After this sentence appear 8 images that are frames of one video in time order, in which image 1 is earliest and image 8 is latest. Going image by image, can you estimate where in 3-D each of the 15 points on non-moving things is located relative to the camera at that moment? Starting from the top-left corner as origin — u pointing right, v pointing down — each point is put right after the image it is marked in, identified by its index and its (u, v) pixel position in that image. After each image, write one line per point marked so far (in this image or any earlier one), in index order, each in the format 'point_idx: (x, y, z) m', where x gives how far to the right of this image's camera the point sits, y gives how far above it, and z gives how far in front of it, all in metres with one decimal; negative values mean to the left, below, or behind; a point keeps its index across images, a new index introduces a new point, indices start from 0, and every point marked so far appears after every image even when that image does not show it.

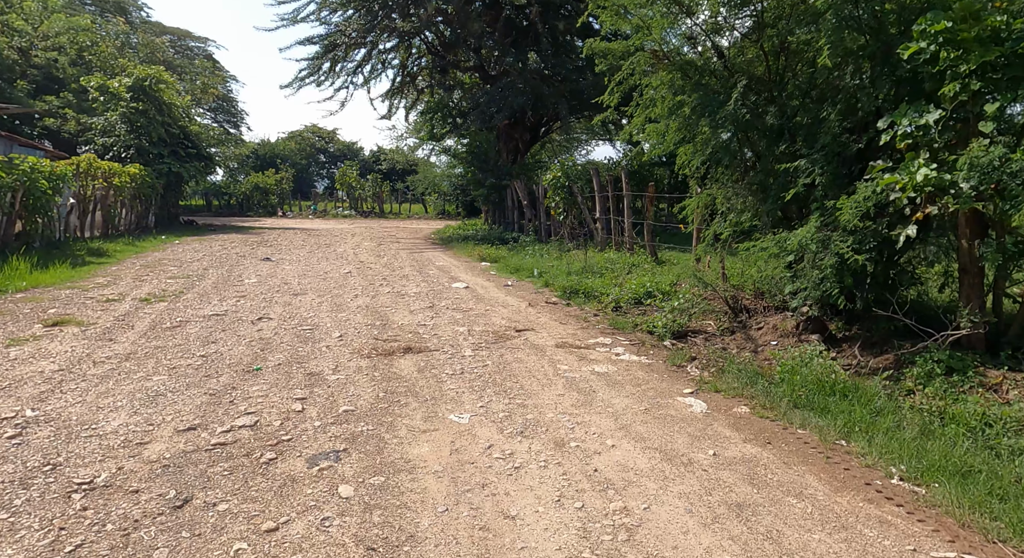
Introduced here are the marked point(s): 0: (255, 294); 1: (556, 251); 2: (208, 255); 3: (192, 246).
0: (-3.2, -0.2, +9.0) m
1: (+0.8, +0.4, +13.1) m
2: (-6.0, +0.4, +14.2) m
3: (-7.5, +0.7, +16.9) m
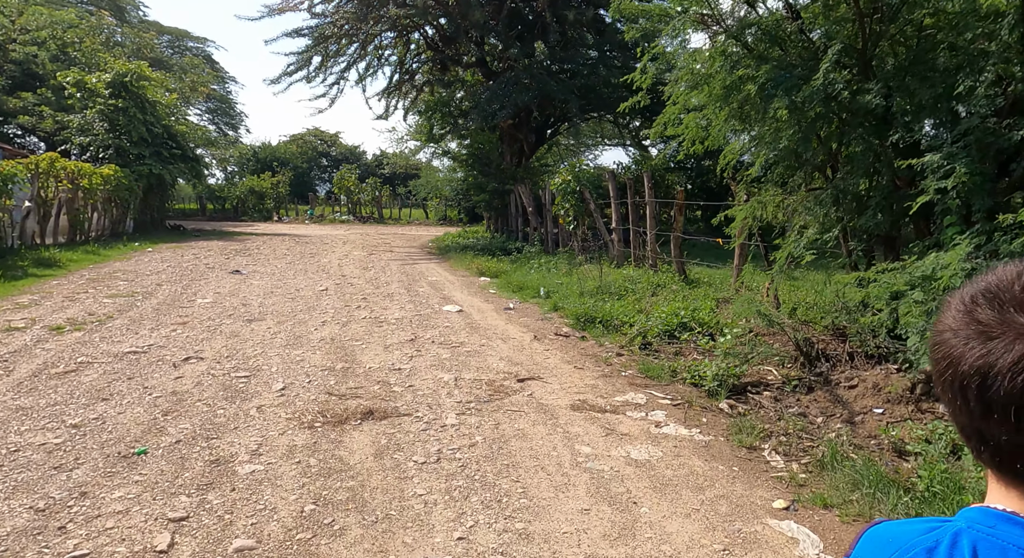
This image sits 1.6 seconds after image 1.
0: (-3.2, -0.4, +7.4) m
1: (+0.8, +0.2, +11.5) m
2: (-5.9, +0.2, +12.7) m
3: (-7.4, +0.5, +15.4) m
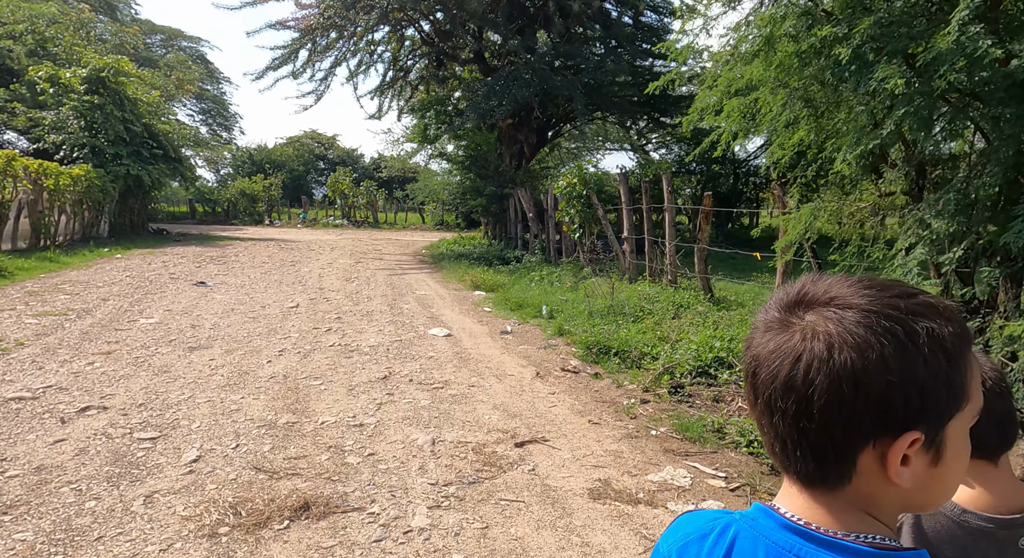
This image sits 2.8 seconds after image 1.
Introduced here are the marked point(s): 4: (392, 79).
0: (-3.2, -0.6, +6.1) m
1: (+0.8, -0.1, +10.2) m
2: (-5.9, 0.0, +11.4) m
3: (-7.4, +0.3, +14.1) m
4: (-3.2, +5.3, +19.1) m
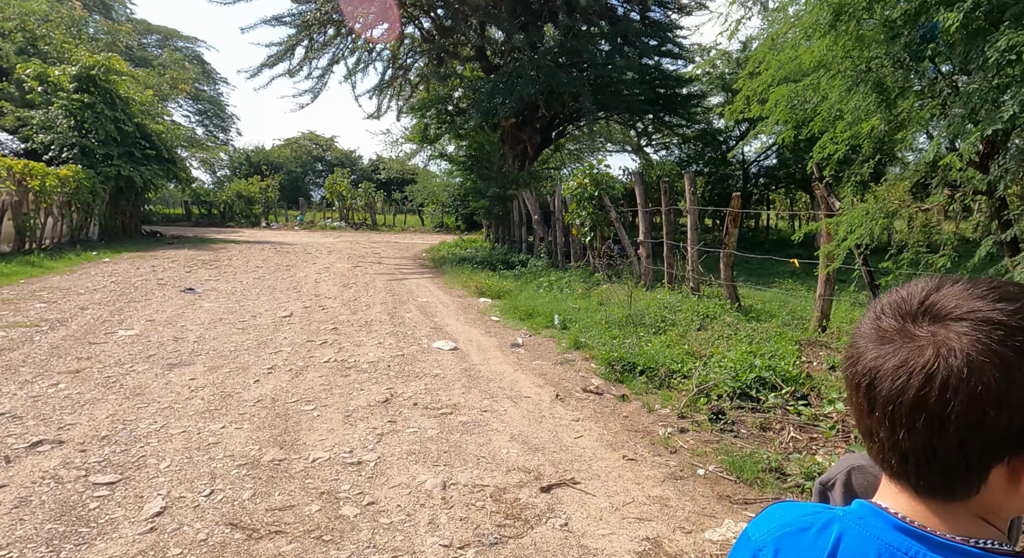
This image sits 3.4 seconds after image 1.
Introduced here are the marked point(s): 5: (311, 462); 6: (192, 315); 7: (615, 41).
0: (-3.1, -0.7, +5.5) m
1: (+0.9, -0.1, +9.6) m
2: (-5.8, -0.1, +10.8) m
3: (-7.3, +0.2, +13.5) m
4: (-3.1, +5.1, +18.5) m
5: (-1.0, -0.9, +3.6) m
6: (-3.5, -0.4, +8.0) m
7: (+2.2, +5.2, +15.8) m
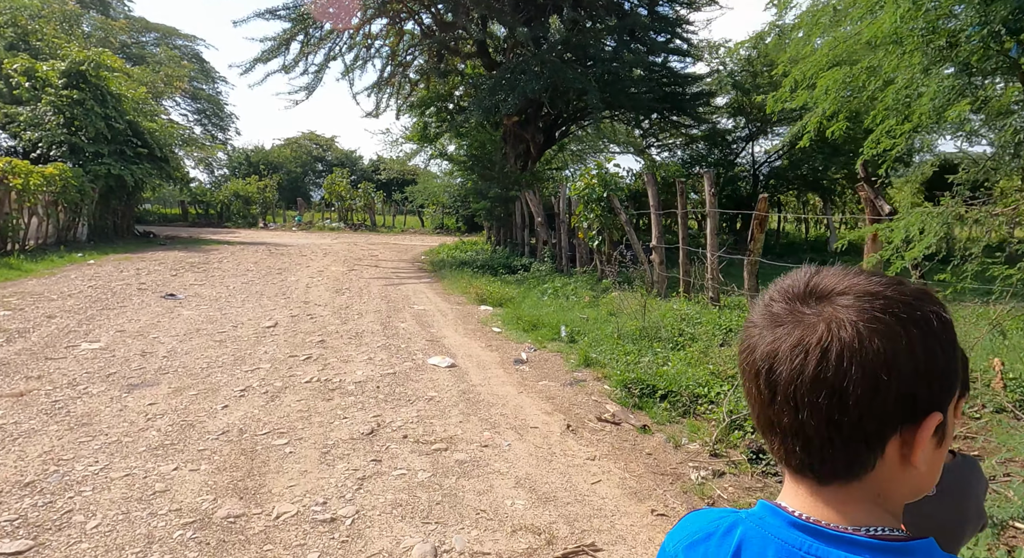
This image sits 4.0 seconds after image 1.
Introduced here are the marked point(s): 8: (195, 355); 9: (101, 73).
0: (-3.1, -0.7, +4.9) m
1: (+0.9, -0.2, +9.0) m
2: (-5.8, -0.2, +10.1) m
3: (-7.3, +0.1, +12.8) m
4: (-3.0, +5.1, +17.9) m
5: (-1.0, -1.0, +3.0) m
6: (-3.5, -0.5, +7.4) m
7: (+2.3, +5.1, +15.2) m
8: (-2.7, -0.6, +6.1) m
9: (-11.1, +5.6, +19.5) m
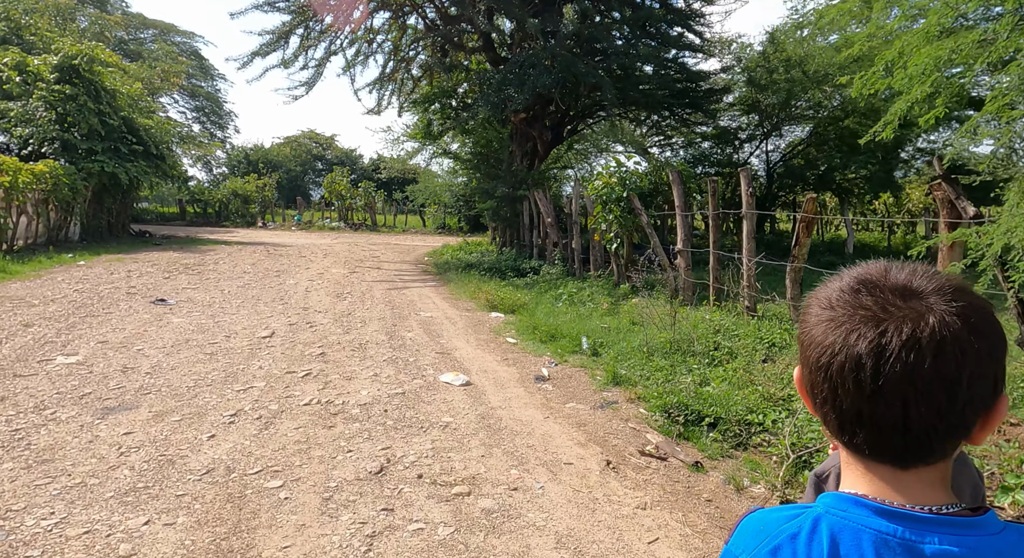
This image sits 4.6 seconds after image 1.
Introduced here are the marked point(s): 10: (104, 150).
0: (-2.9, -0.8, +4.3) m
1: (+1.1, -0.3, +8.4) m
2: (-5.7, -0.2, +9.5) m
3: (-7.1, +0.1, +12.2) m
4: (-2.8, +5.0, +17.3) m
5: (-0.8, -1.1, +2.4) m
6: (-3.4, -0.5, +6.8) m
7: (+2.5, +5.0, +14.6) m
8: (-2.5, -0.7, +5.5) m
9: (-10.9, +5.6, +18.9) m
10: (-11.0, +3.5, +19.4) m
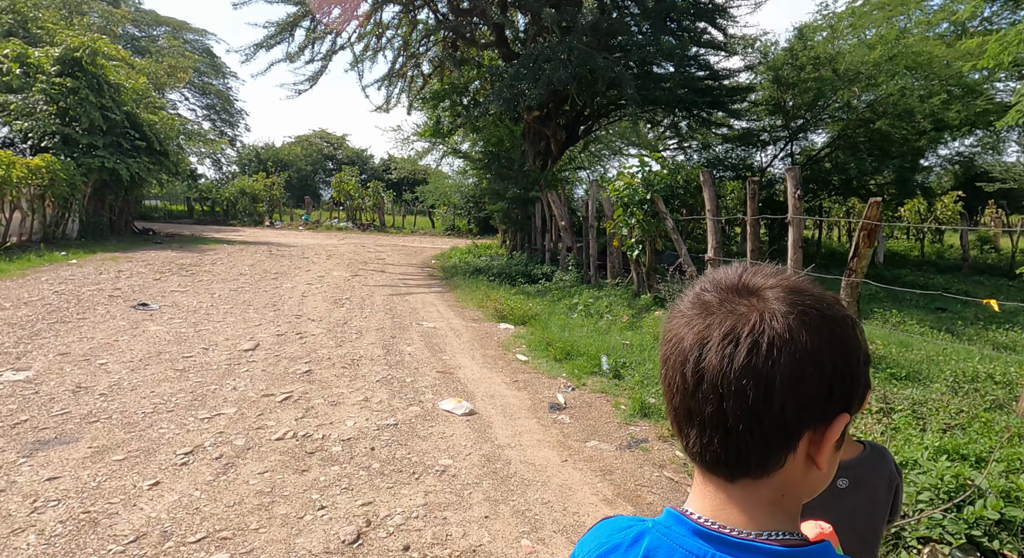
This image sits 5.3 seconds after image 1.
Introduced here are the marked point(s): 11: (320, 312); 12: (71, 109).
0: (-2.9, -0.8, +3.6) m
1: (+1.2, -0.4, +7.6) m
2: (-5.5, -0.2, +8.8) m
3: (-7.0, +0.1, +11.6) m
4: (-2.5, +4.9, +16.6) m
5: (-0.8, -1.1, +1.7) m
6: (-3.3, -0.6, +6.1) m
7: (+2.7, +4.9, +13.8) m
8: (-2.4, -0.7, +4.8) m
9: (-10.6, +5.6, +18.3) m
10: (-10.7, +3.5, +18.8) m
11: (-2.3, -0.4, +8.6) m
12: (-11.0, +4.2, +17.8) m
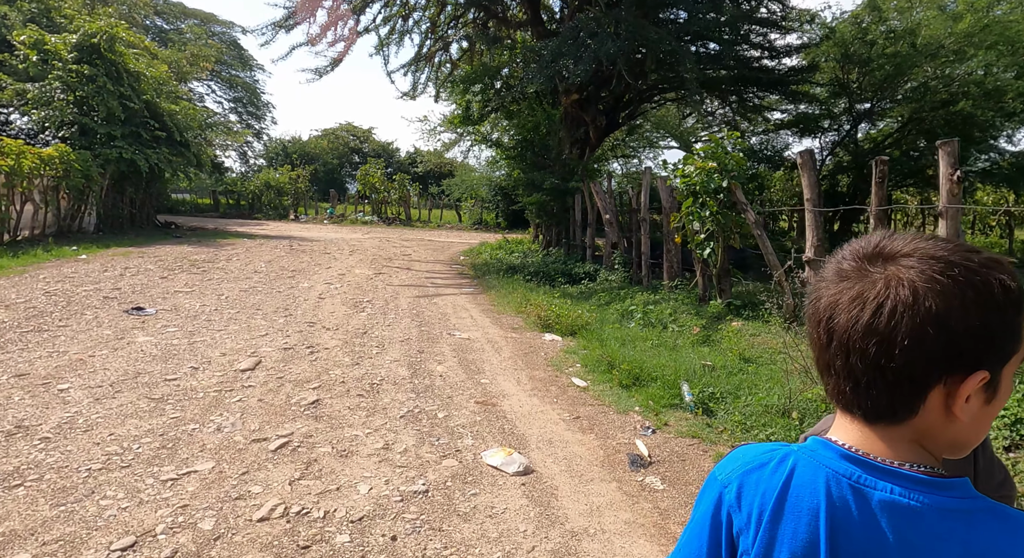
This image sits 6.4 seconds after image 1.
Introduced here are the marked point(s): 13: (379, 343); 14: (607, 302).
0: (-2.6, -0.9, +2.5) m
1: (+1.7, -0.4, +6.4) m
2: (-5.0, -0.2, +7.8) m
3: (-6.4, +0.1, +10.6) m
4: (-1.8, +5.0, +15.4) m
5: (-0.6, -1.2, +0.5) m
6: (-2.9, -0.6, +5.0) m
7: (+3.4, +4.9, +12.5) m
8: (-2.1, -0.8, +3.7) m
9: (-9.8, +5.7, +17.5) m
10: (-9.8, +3.6, +18.0) m
11: (-1.8, -0.4, +7.5) m
12: (-10.1, +4.3, +16.9) m
13: (-1.1, -0.5, +6.3) m
14: (+1.1, -0.3, +8.3) m
